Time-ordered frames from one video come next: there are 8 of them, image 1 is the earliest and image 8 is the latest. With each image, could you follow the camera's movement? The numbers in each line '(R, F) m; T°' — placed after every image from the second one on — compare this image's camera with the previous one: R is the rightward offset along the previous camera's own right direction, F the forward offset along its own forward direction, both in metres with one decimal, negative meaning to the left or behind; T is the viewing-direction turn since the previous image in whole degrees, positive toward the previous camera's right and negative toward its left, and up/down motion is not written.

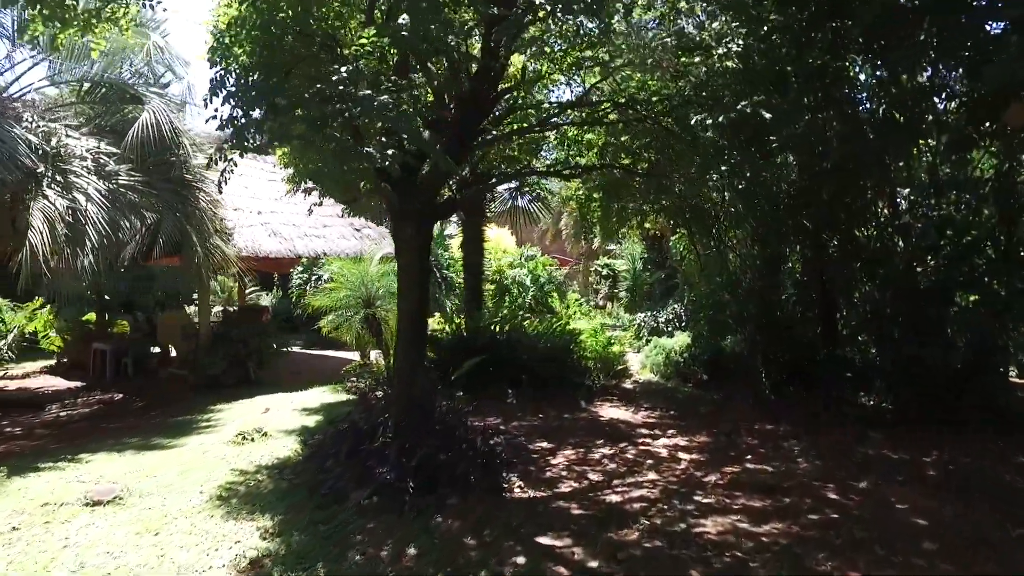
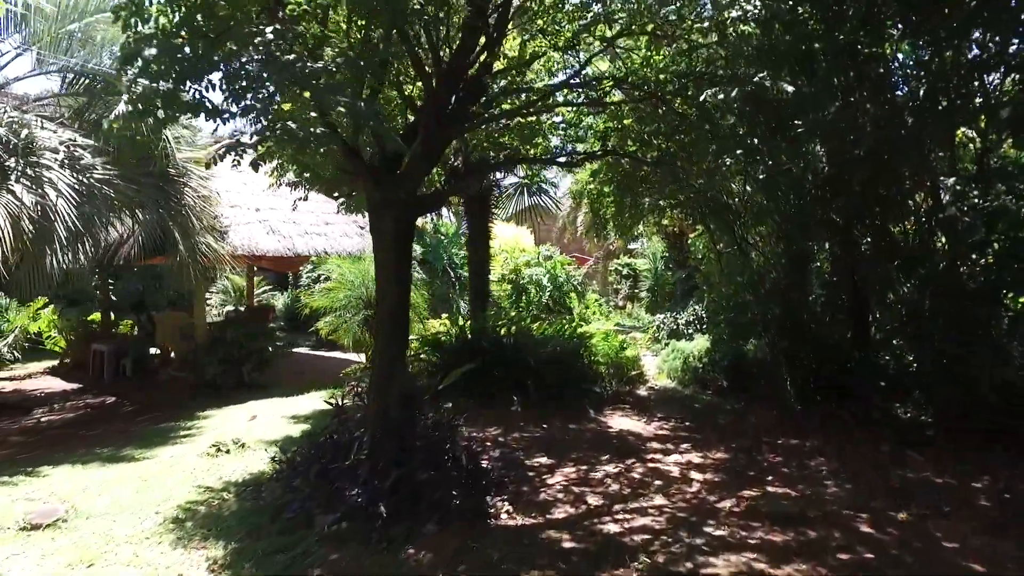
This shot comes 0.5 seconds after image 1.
(+0.3, +0.5) m; -2°
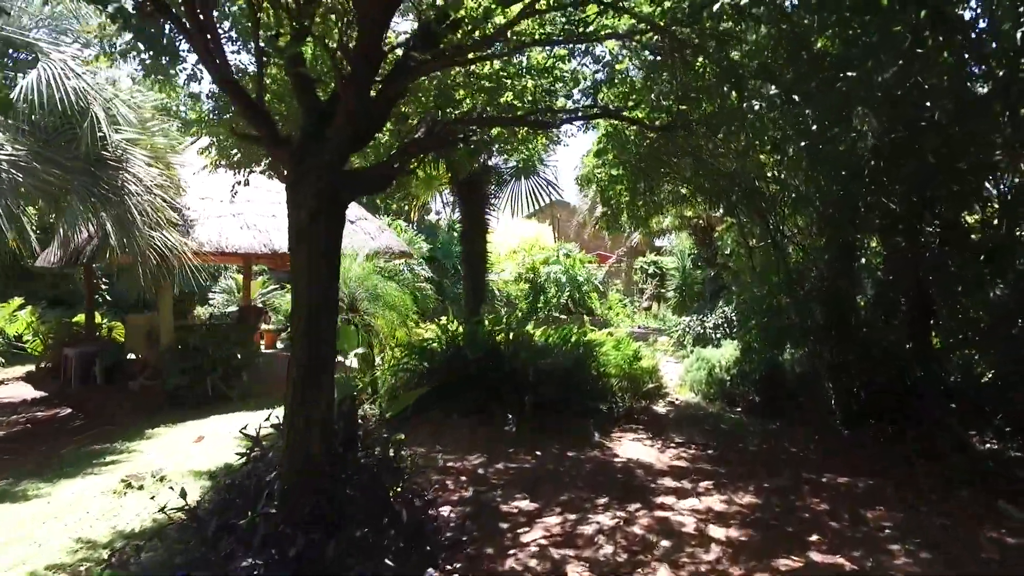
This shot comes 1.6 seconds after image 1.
(+0.4, +1.1) m; -3°
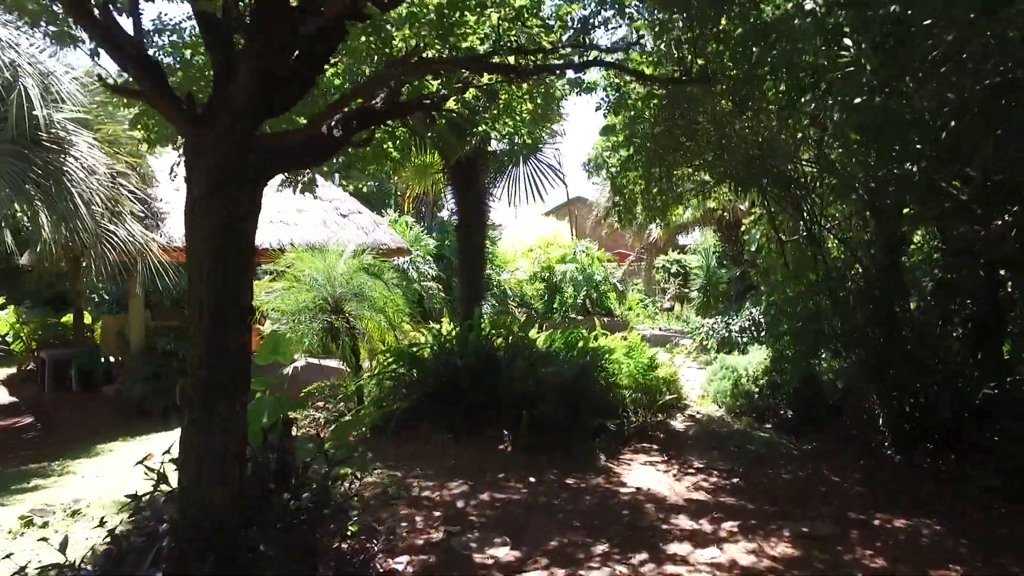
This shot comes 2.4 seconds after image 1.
(+0.3, +0.9) m; -2°
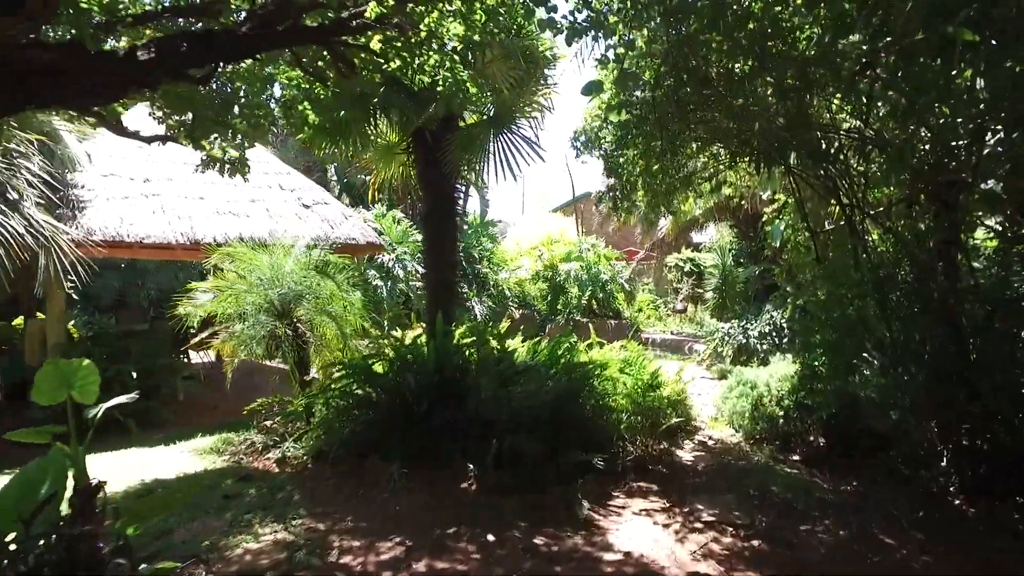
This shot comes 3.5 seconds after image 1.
(+0.4, +1.2) m; -1°
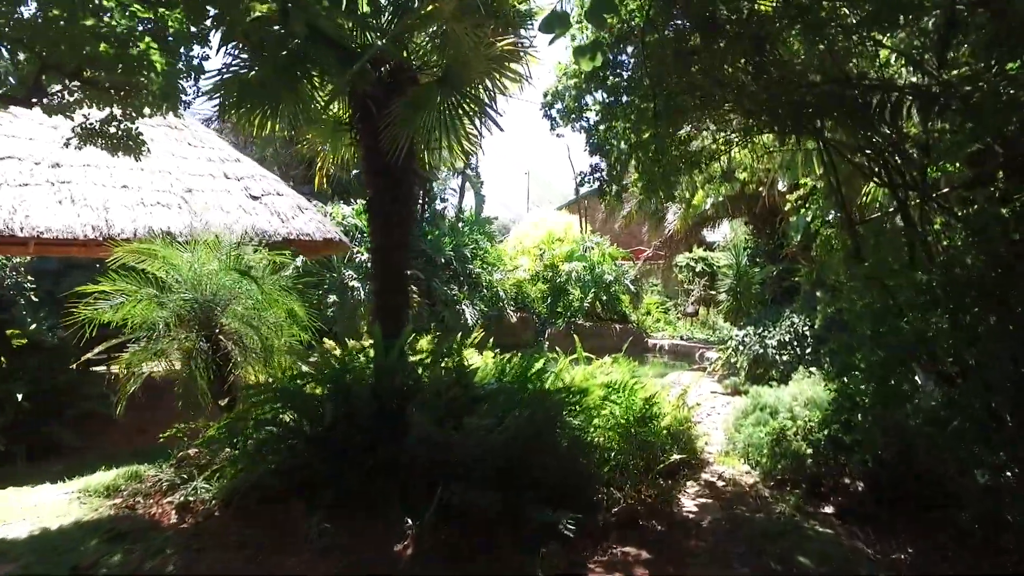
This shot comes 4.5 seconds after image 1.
(+0.4, +1.2) m; -1°
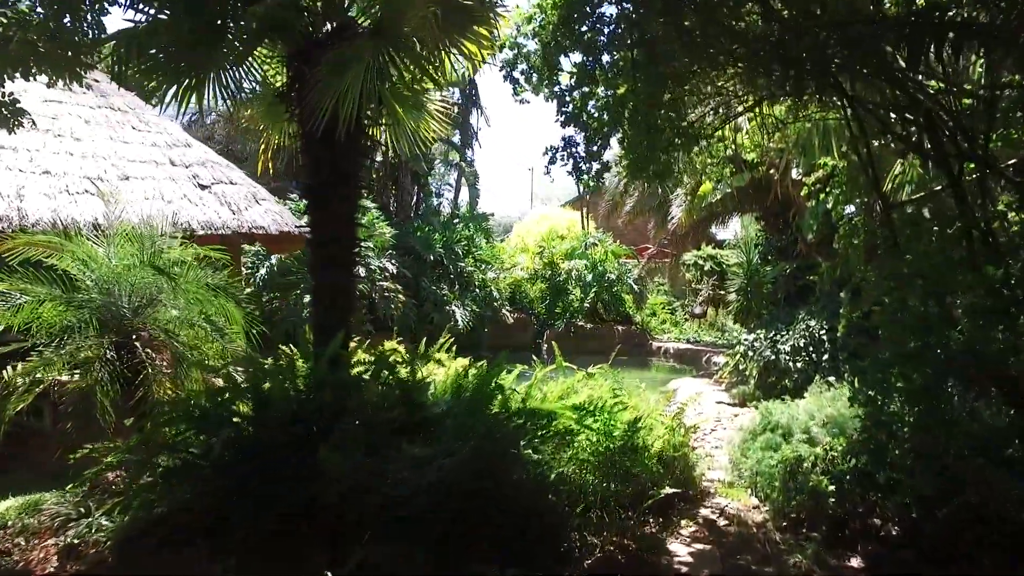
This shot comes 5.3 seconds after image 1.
(+0.4, +0.8) m; -1°
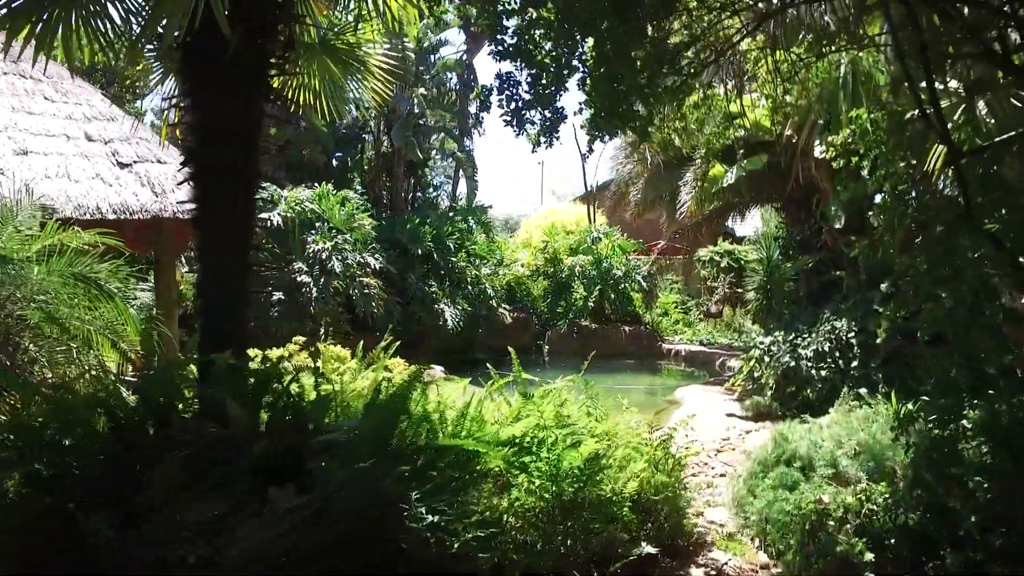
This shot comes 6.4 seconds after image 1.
(+0.5, +1.0) m; -2°
